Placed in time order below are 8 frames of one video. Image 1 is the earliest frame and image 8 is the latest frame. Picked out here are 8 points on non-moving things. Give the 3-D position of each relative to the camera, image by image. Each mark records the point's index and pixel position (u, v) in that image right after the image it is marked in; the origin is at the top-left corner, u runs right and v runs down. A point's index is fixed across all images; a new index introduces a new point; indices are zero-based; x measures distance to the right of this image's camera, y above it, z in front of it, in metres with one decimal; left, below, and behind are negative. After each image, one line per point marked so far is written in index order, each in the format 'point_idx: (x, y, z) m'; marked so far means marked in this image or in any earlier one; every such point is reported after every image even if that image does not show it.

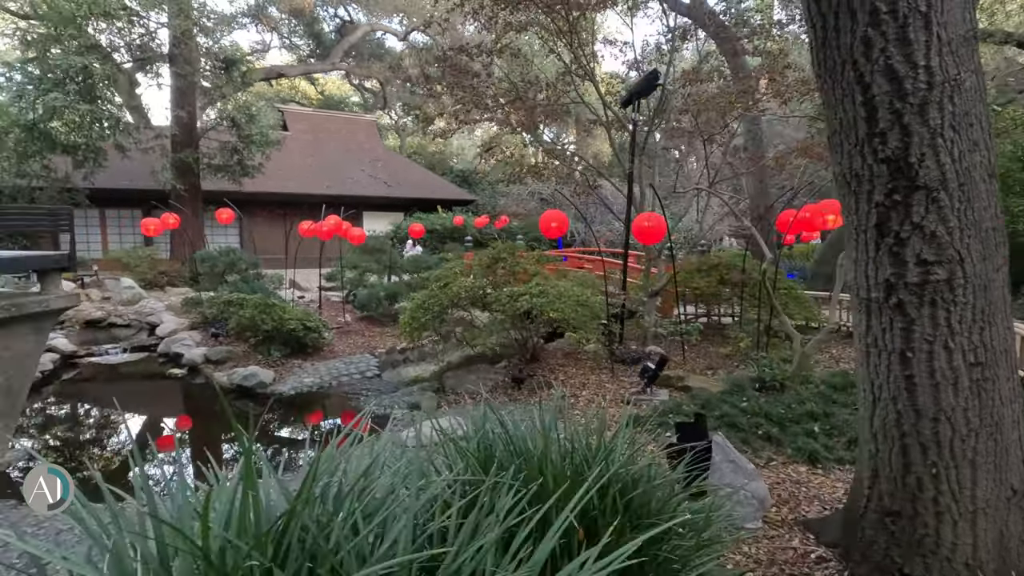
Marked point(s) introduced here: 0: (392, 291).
0: (-2.1, 0.0, +9.5) m
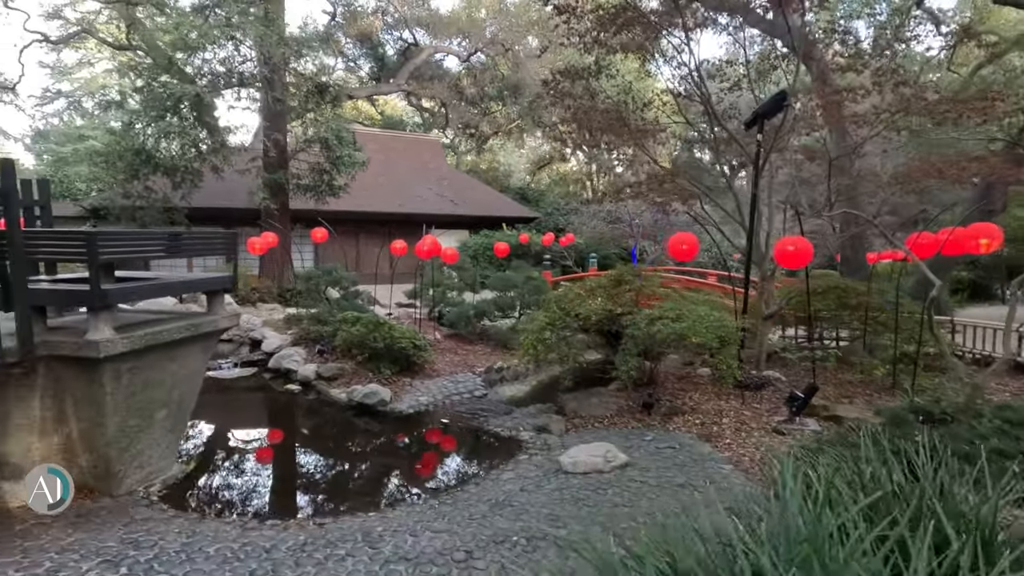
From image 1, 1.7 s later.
0: (-0.5, -0.4, +9.6) m
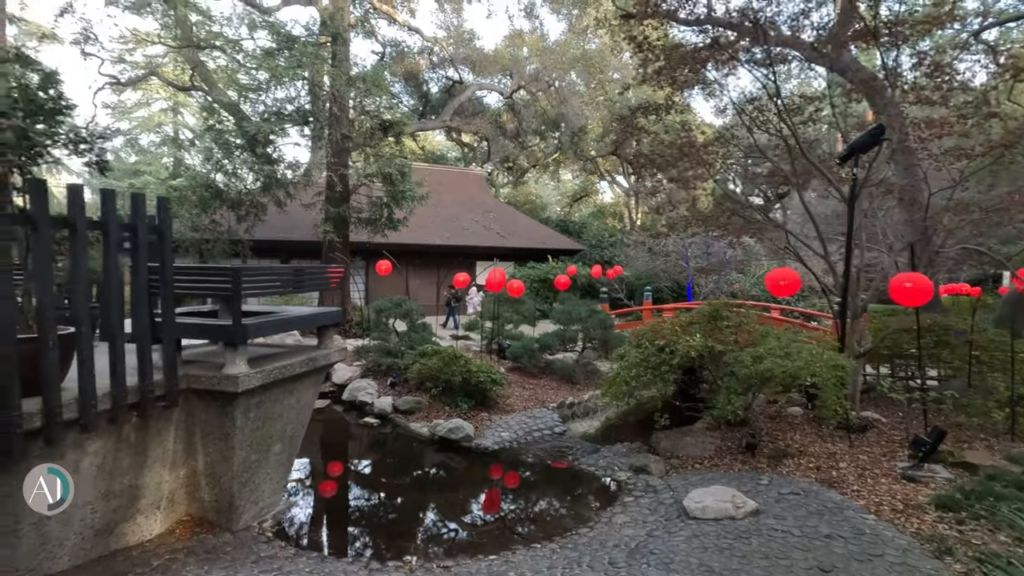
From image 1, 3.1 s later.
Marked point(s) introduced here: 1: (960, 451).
0: (+0.6, -1.0, +9.5) m
1: (+3.8, -1.4, +4.7) m
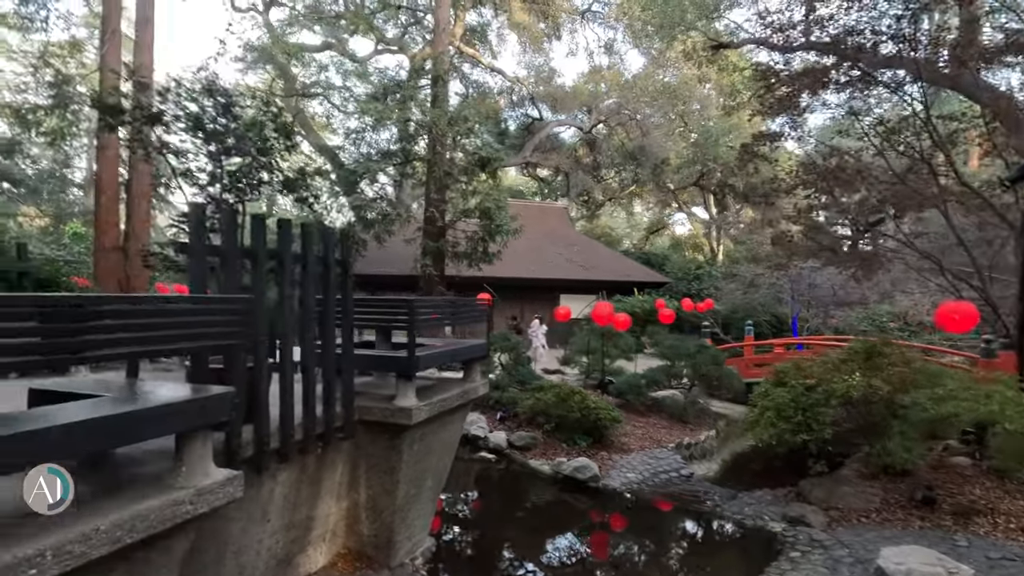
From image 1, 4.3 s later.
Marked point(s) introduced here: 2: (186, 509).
0: (+2.4, -1.5, +9.1) m
1: (+5.0, -1.7, +4.0) m
2: (-1.2, -0.8, +1.9) m
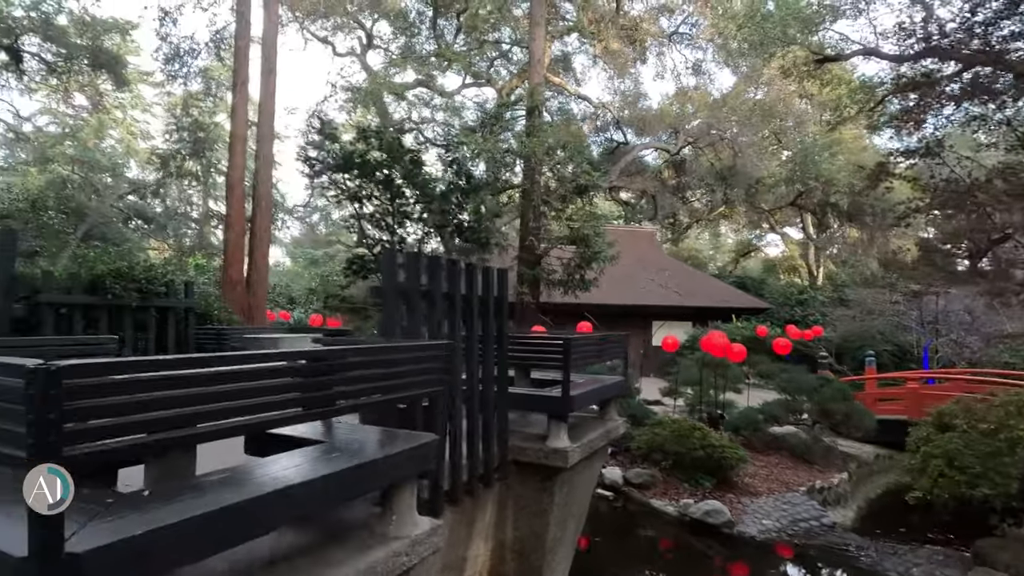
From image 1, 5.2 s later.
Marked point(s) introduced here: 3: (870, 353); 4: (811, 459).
0: (+4.1, -2.0, +8.5) m
1: (+6.0, -1.9, +3.1) m
2: (-0.4, -1.0, +1.9) m
3: (+8.9, -1.6, +13.5) m
4: (+4.5, -2.6, +8.1) m
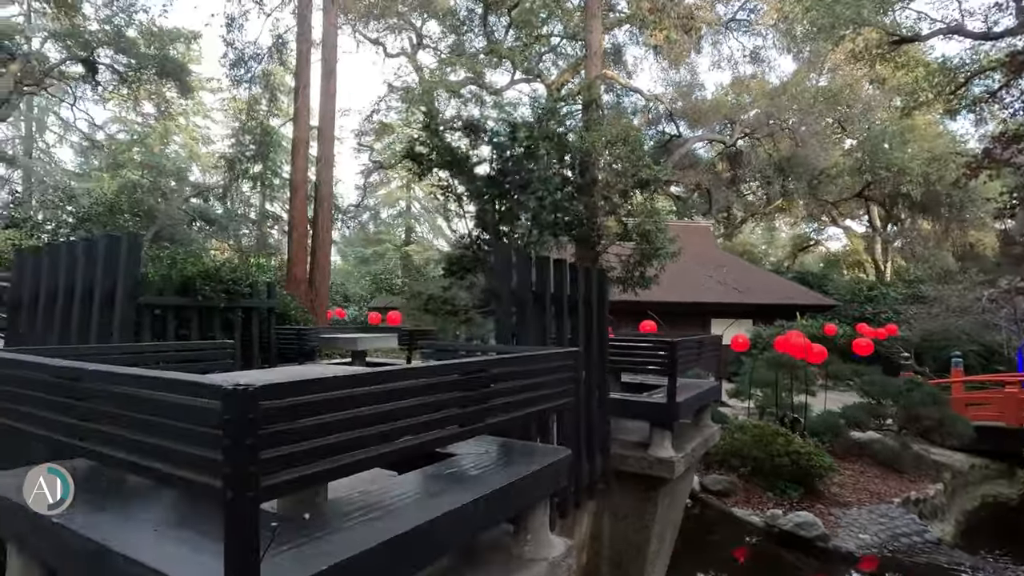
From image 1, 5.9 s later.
0: (+5.0, -1.9, +8.0) m
1: (+6.6, -1.9, +2.5) m
2: (+0.1, -1.0, +1.8) m
3: (+10.2, -1.5, +12.6) m
4: (+5.4, -2.5, +7.6) m
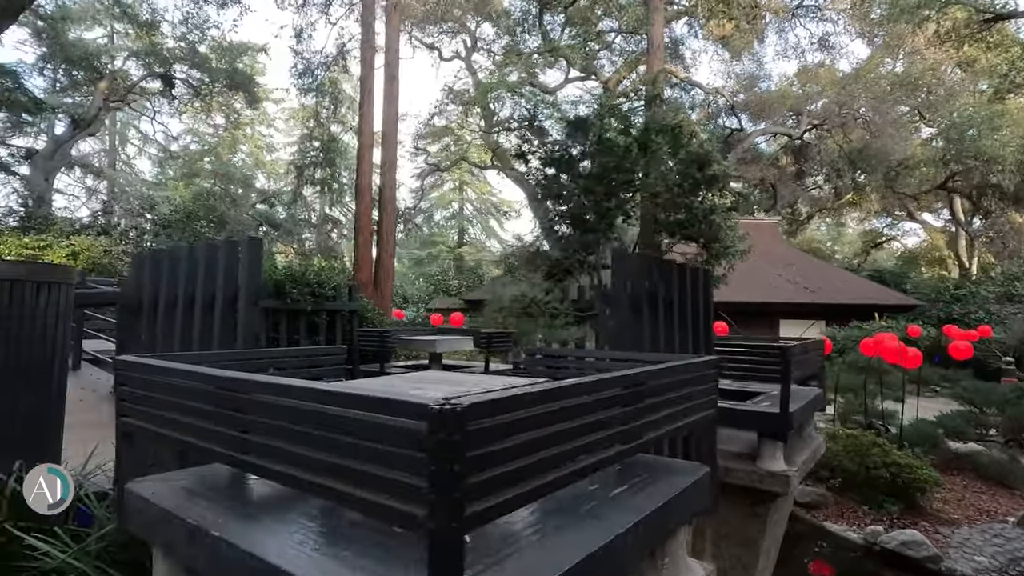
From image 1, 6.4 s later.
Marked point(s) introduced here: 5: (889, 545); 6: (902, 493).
0: (+6.0, -1.9, +7.4) m
1: (+7.0, -1.8, +1.7) m
2: (+0.5, -1.0, +1.6) m
3: (+11.6, -1.5, +11.5) m
4: (+6.4, -2.5, +7.0) m
5: (+3.5, -2.4, +5.1) m
6: (+4.1, -2.2, +5.8) m
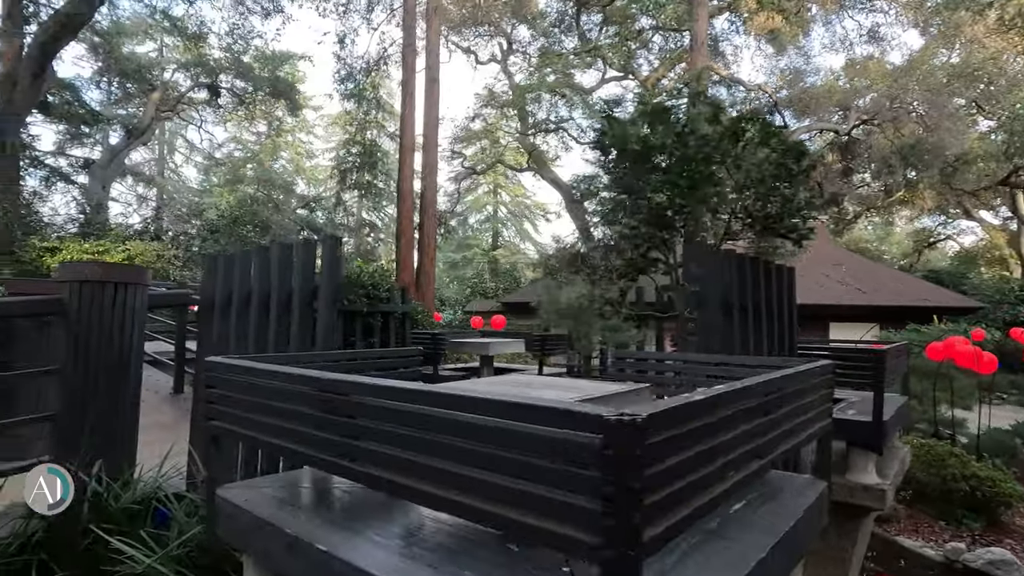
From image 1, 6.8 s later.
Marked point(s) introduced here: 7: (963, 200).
0: (+6.7, -1.9, +7.0) m
1: (+7.3, -1.8, +1.2) m
2: (+0.8, -1.0, +1.5) m
3: (+12.4, -1.5, +10.7) m
4: (+7.0, -2.5, +6.5) m
5: (+4.0, -2.4, +4.8) m
6: (+4.7, -2.2, +5.4) m
7: (+16.2, +3.2, +19.6) m
